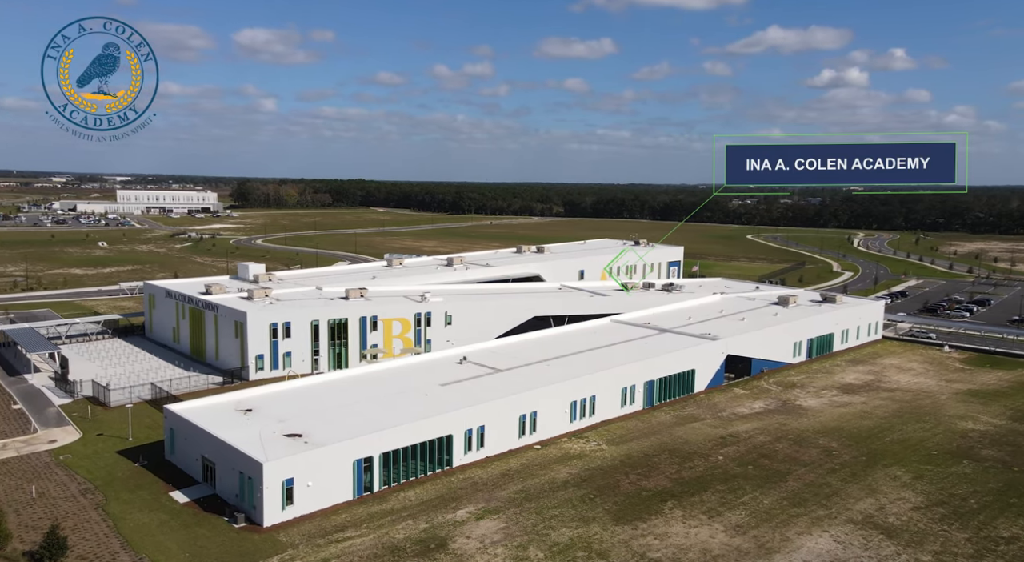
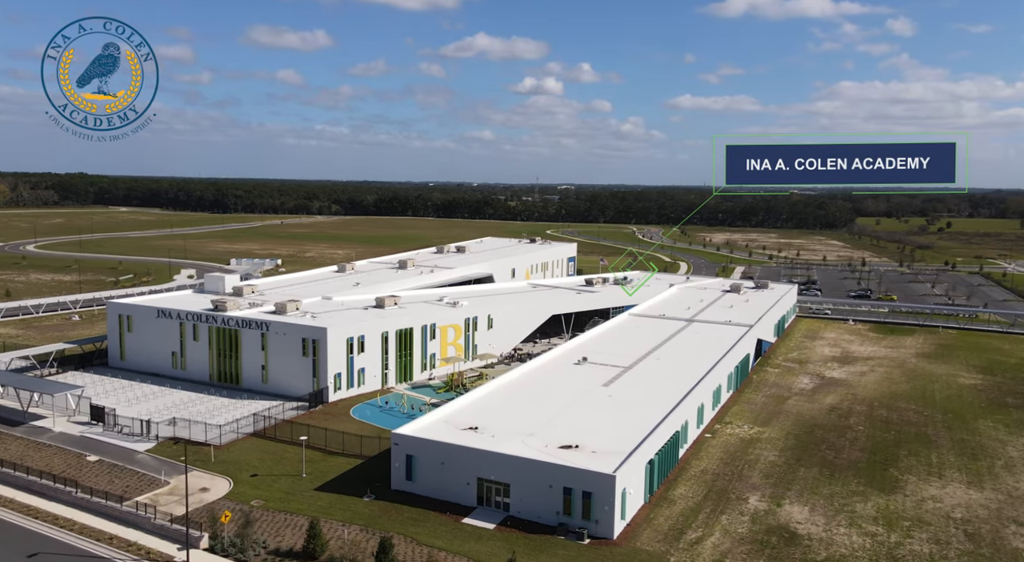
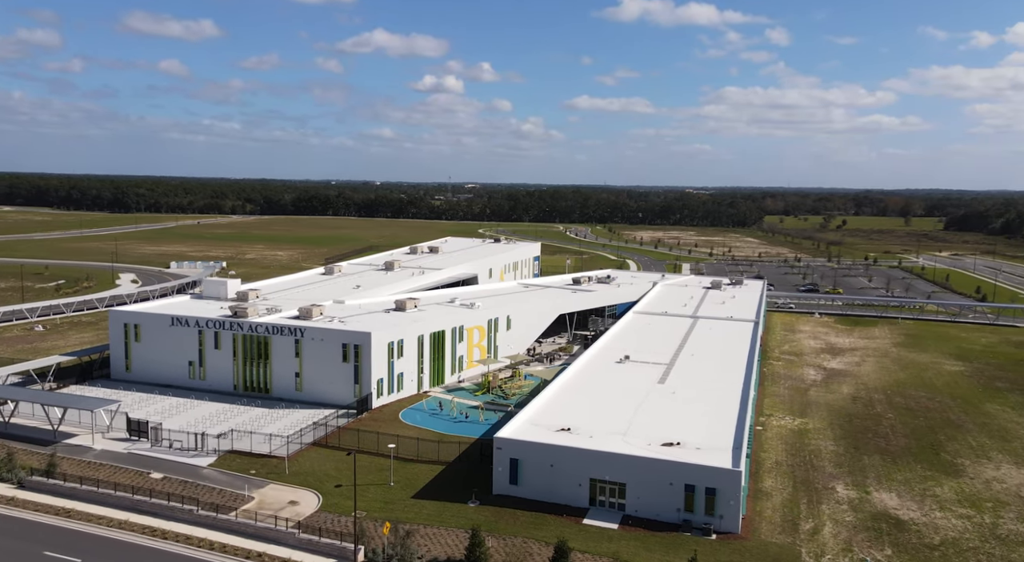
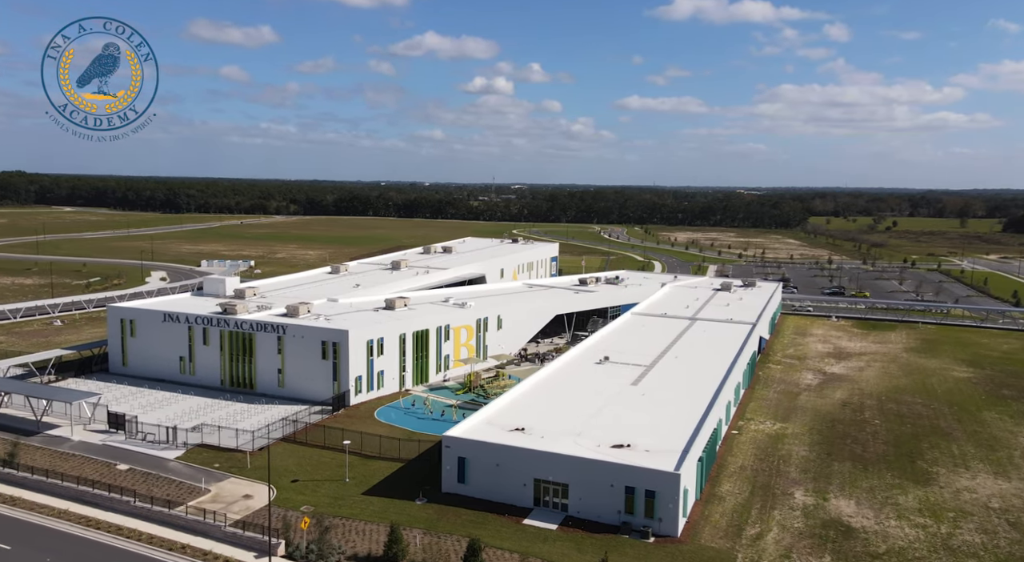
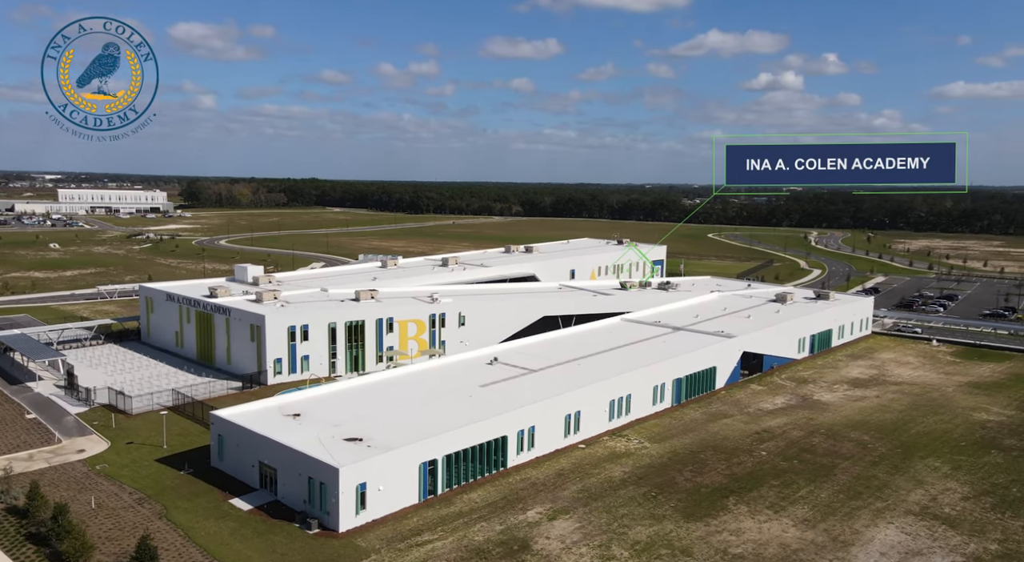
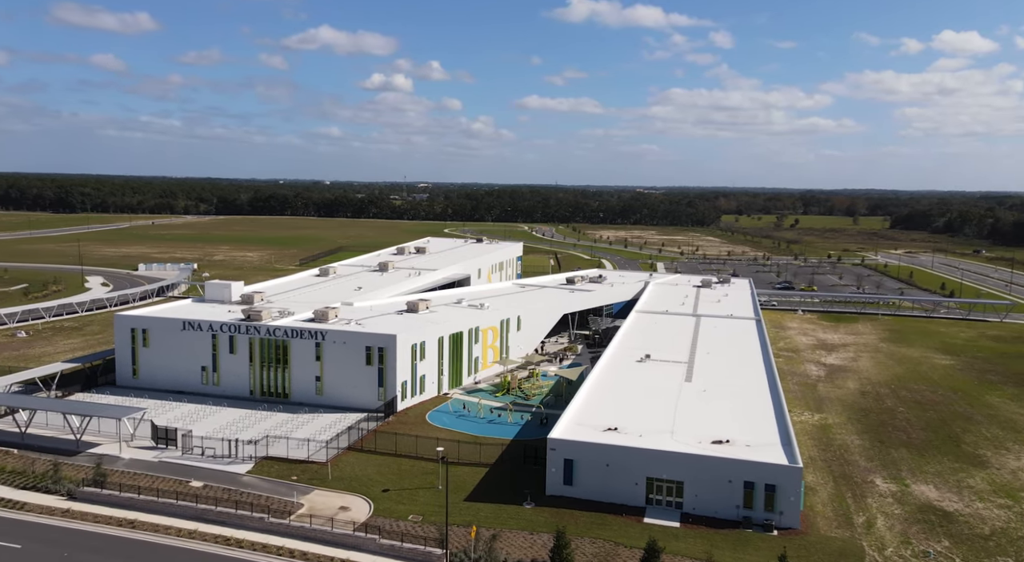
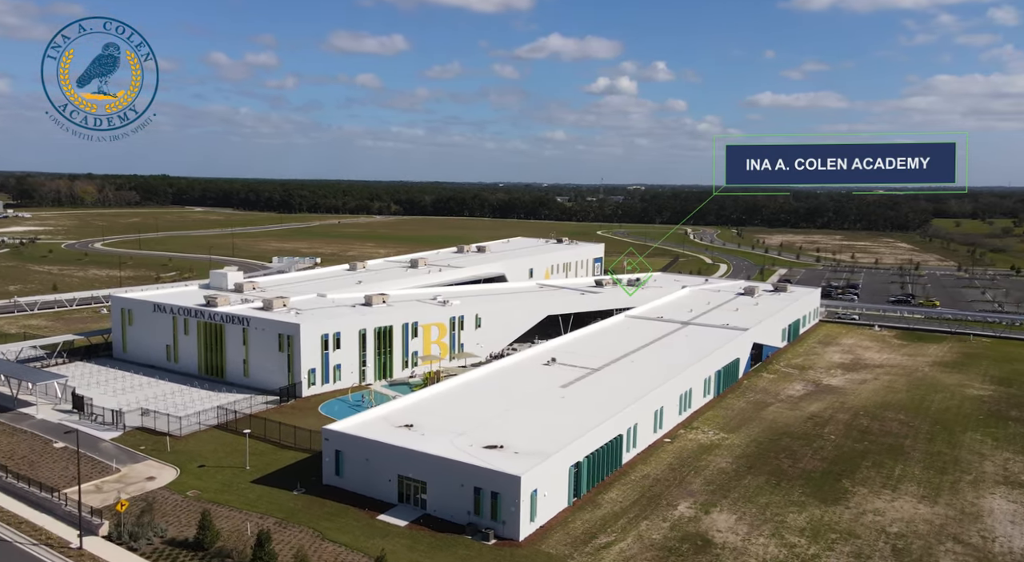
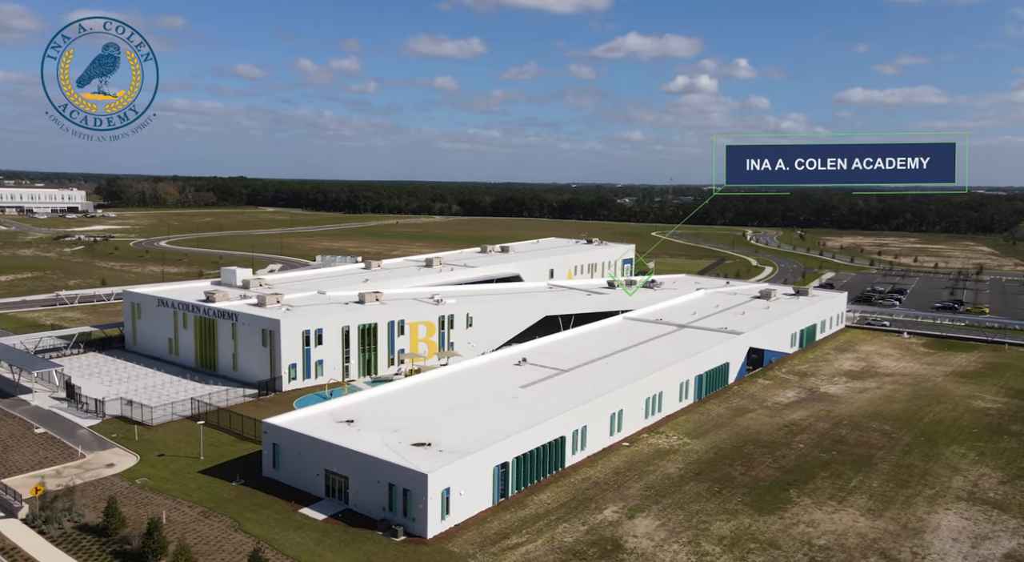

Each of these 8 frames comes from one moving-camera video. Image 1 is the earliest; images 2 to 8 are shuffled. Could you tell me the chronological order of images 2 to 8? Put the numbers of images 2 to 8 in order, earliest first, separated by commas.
5, 8, 7, 2, 4, 3, 6
